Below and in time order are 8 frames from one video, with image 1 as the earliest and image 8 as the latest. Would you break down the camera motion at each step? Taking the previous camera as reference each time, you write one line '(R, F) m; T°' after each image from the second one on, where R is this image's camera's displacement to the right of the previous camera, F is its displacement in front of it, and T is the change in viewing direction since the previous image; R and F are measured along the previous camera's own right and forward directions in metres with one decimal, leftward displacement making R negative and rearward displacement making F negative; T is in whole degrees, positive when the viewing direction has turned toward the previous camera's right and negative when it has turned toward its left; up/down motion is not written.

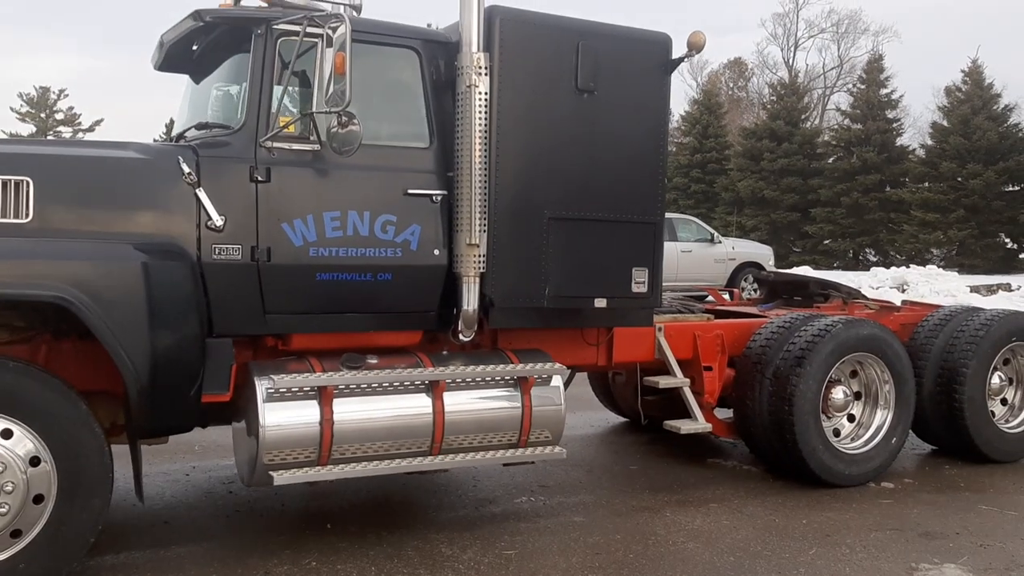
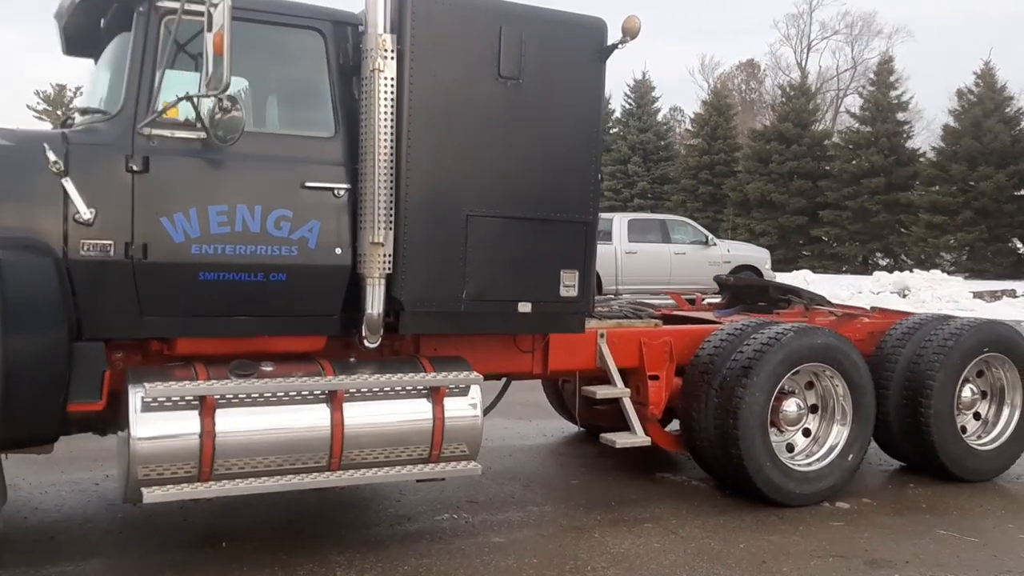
(+0.4, +0.3) m; -1°
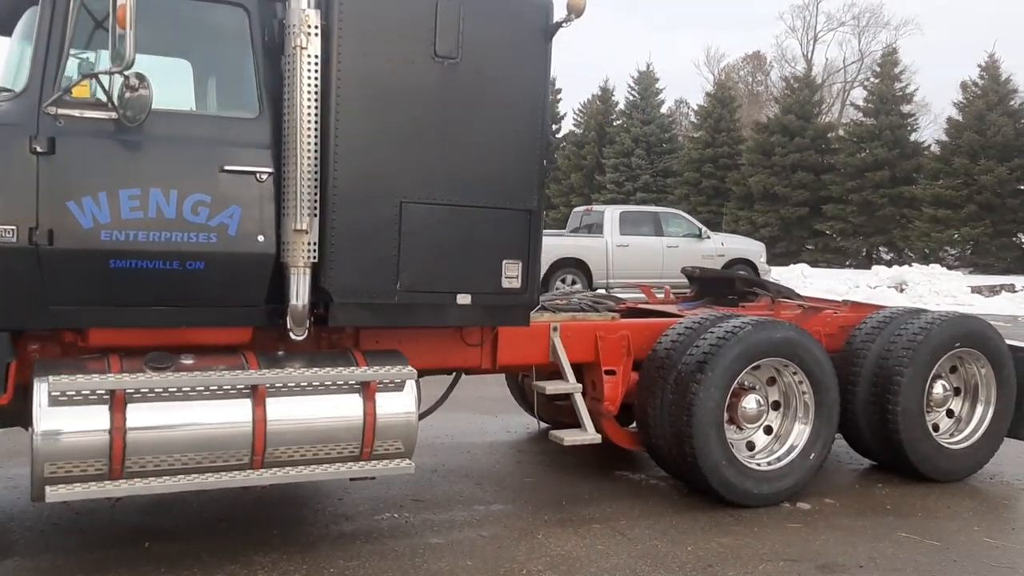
(+0.3, +0.2) m; 0°
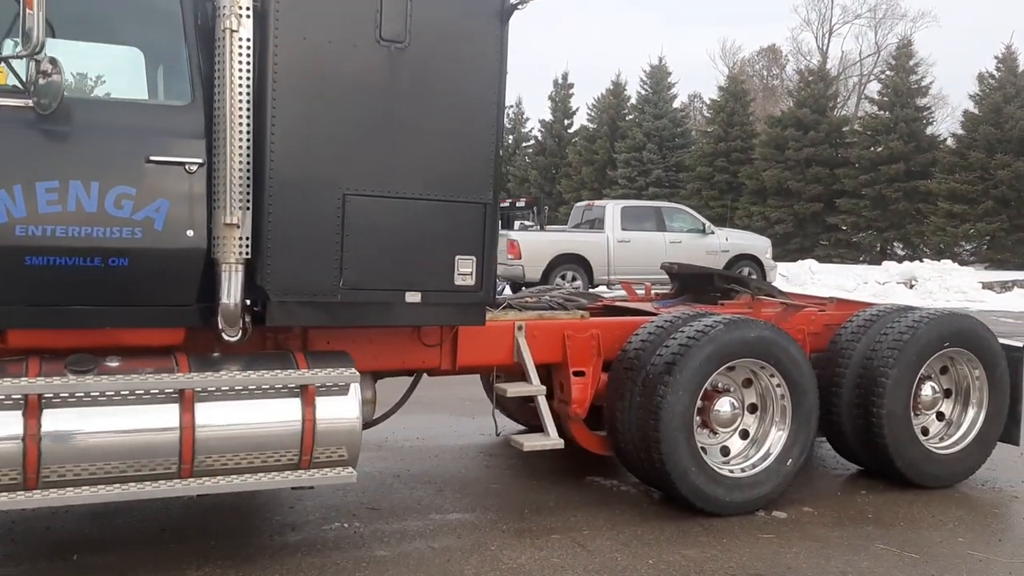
(+0.3, +0.2) m; -1°
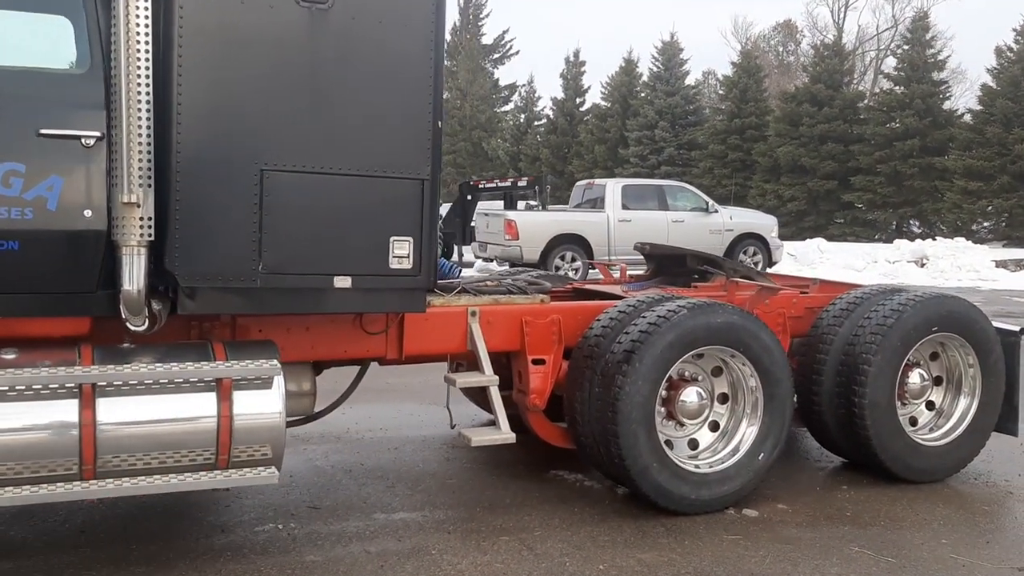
(+0.3, +0.3) m; -1°
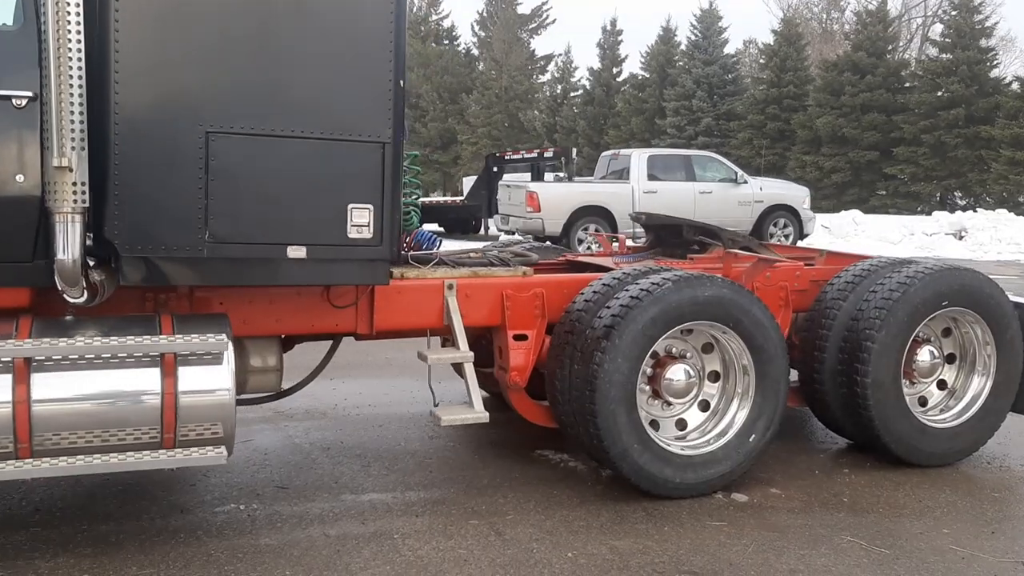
(+0.3, +0.2) m; -2°
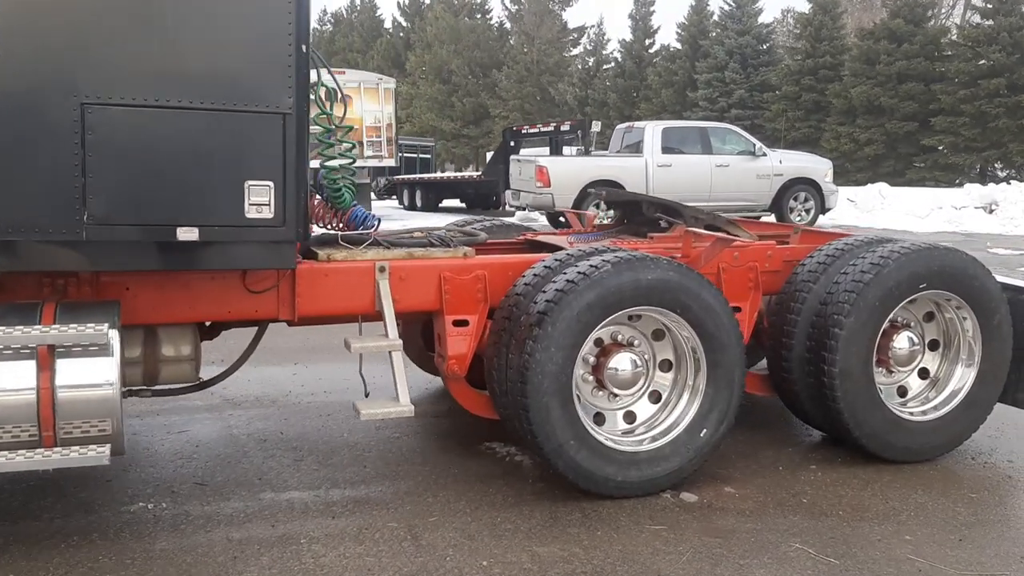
(+0.4, +0.3) m; -2°
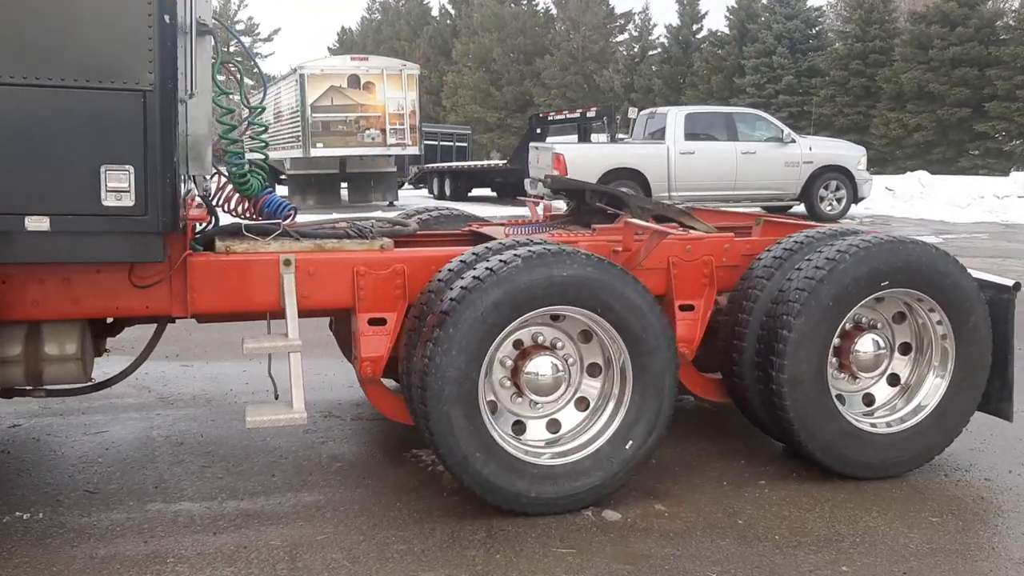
(+0.5, +0.3) m; -3°
